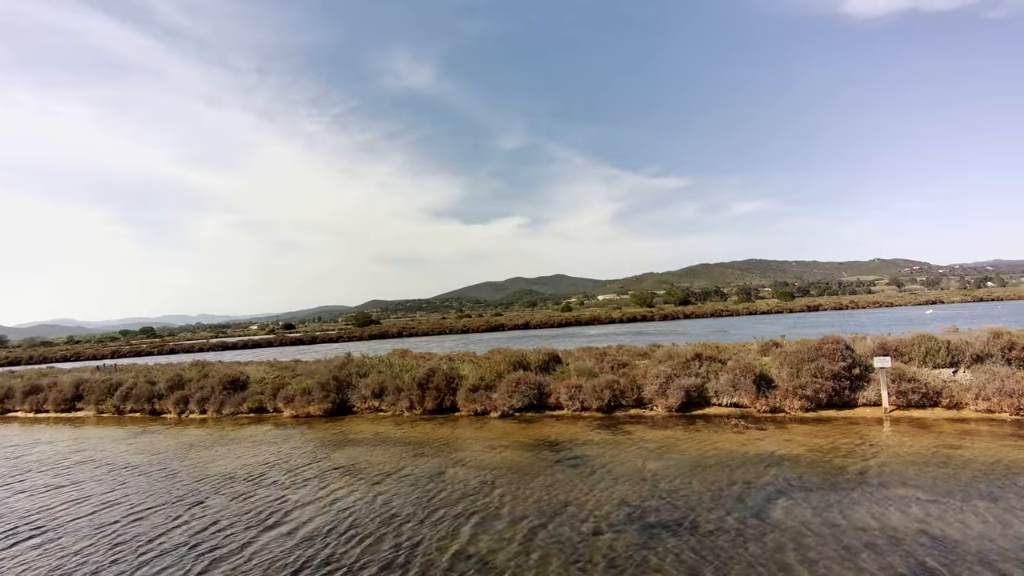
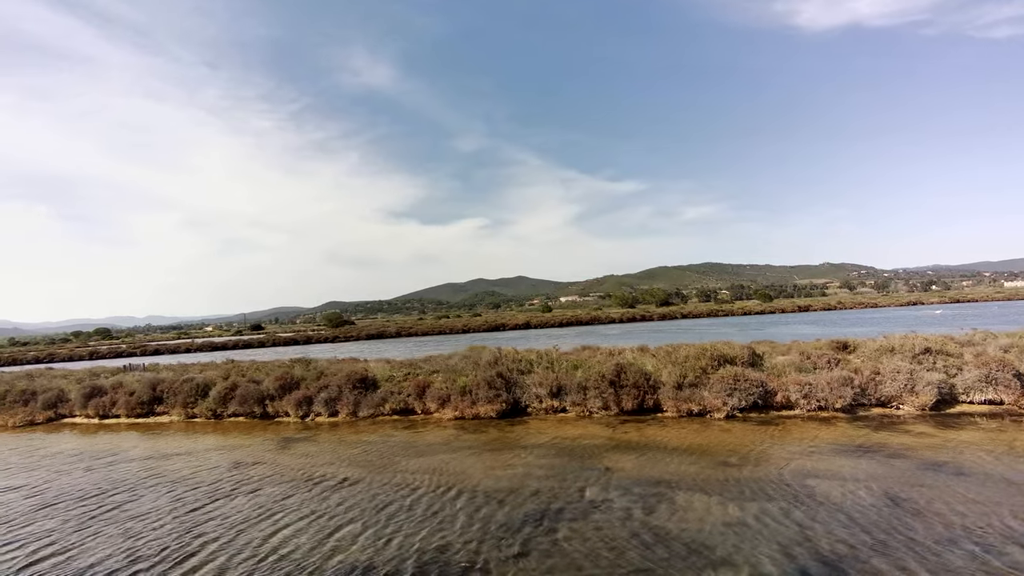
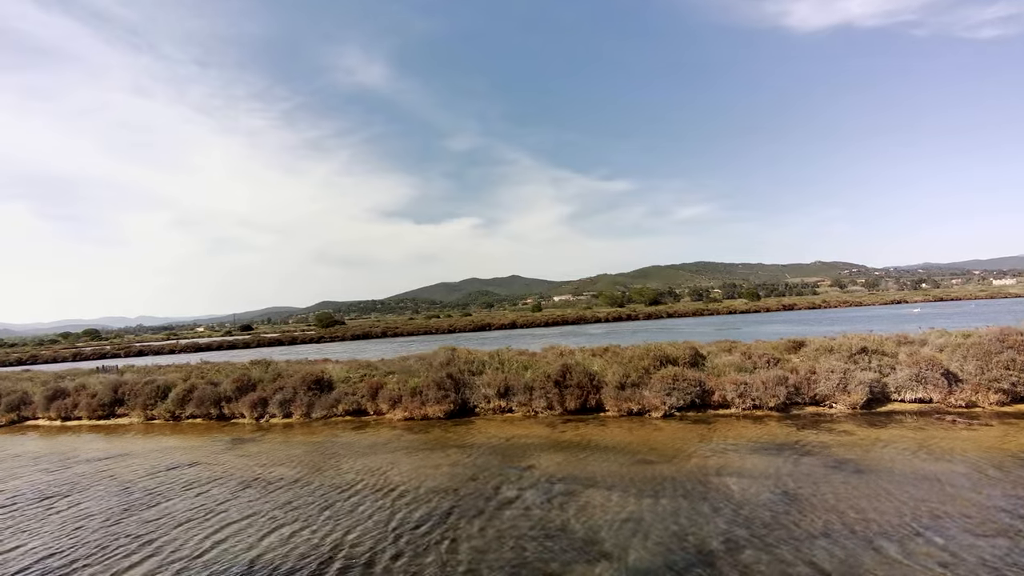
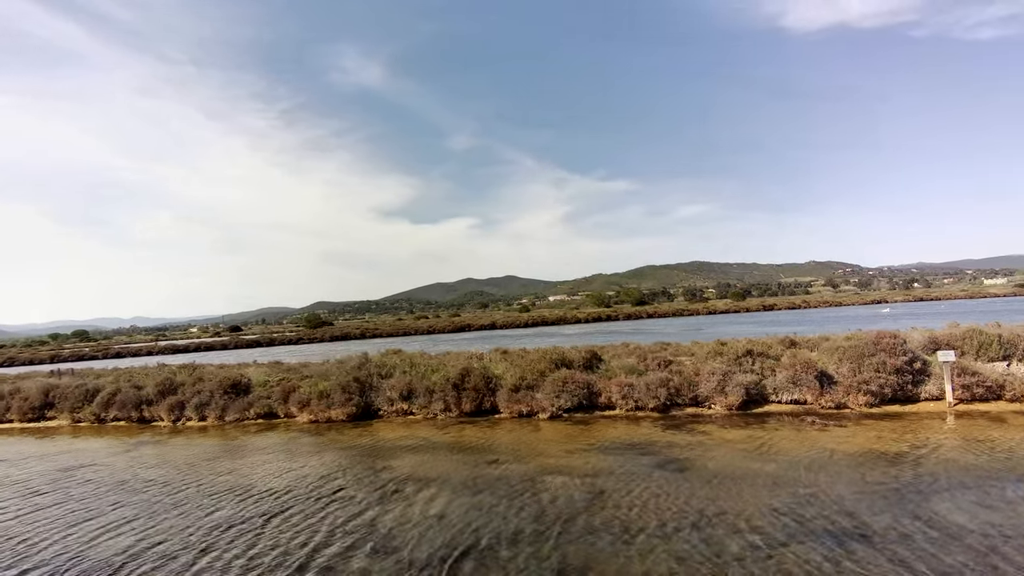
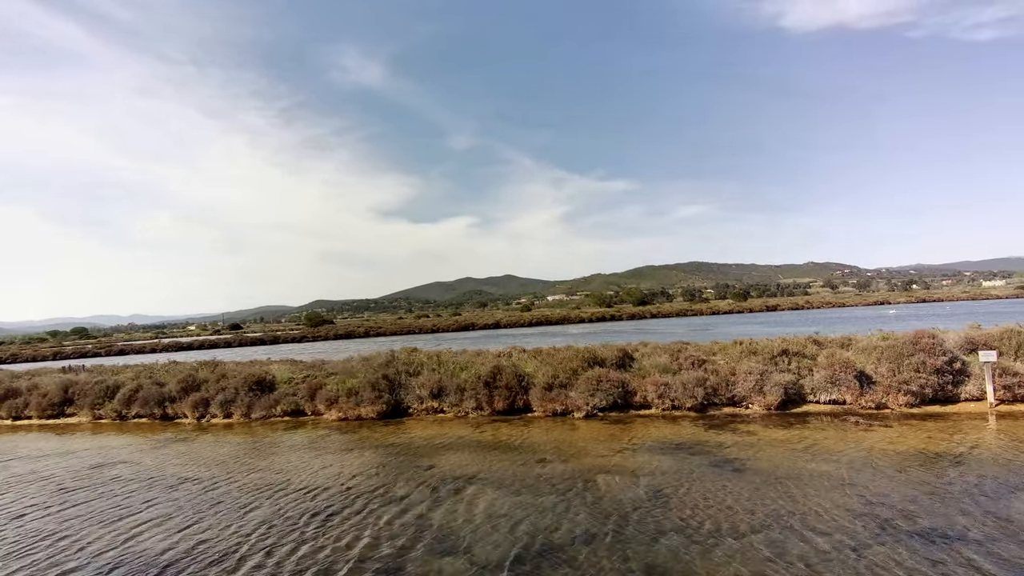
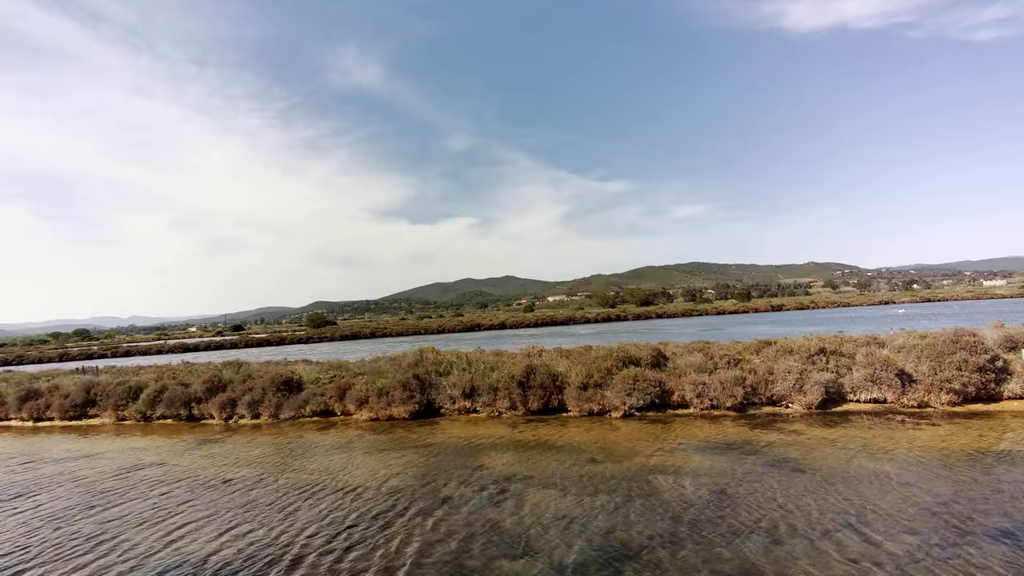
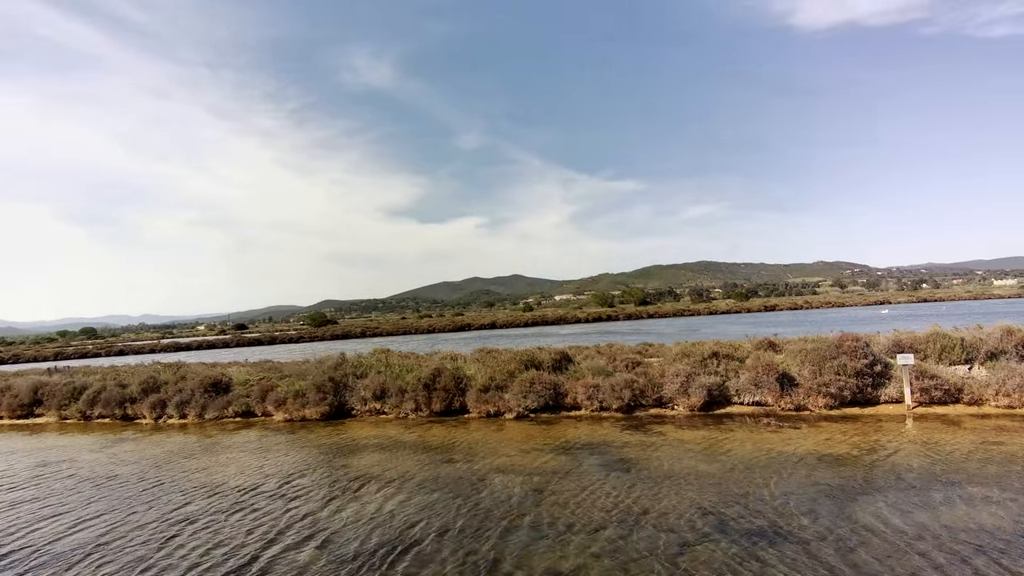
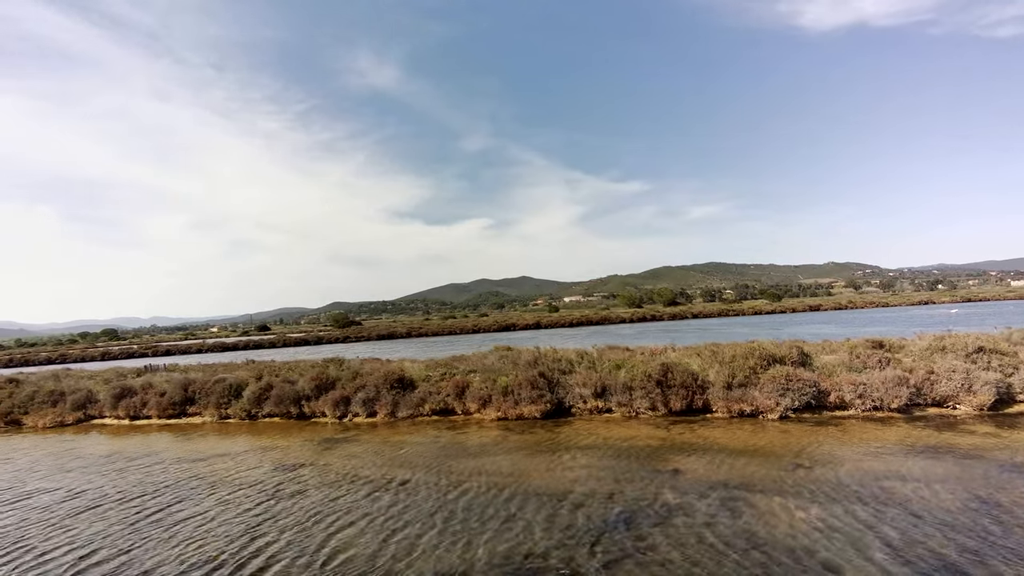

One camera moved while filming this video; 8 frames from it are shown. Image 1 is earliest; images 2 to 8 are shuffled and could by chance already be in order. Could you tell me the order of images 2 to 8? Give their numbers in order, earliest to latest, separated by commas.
7, 4, 5, 6, 3, 2, 8
